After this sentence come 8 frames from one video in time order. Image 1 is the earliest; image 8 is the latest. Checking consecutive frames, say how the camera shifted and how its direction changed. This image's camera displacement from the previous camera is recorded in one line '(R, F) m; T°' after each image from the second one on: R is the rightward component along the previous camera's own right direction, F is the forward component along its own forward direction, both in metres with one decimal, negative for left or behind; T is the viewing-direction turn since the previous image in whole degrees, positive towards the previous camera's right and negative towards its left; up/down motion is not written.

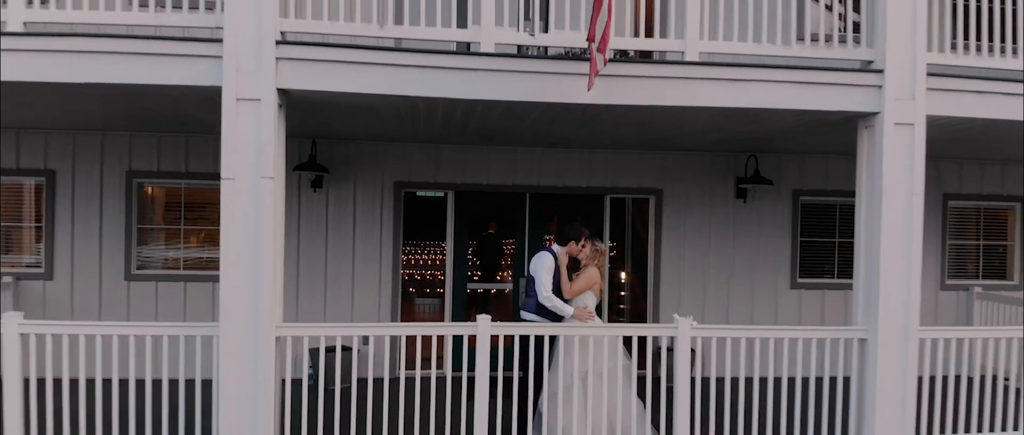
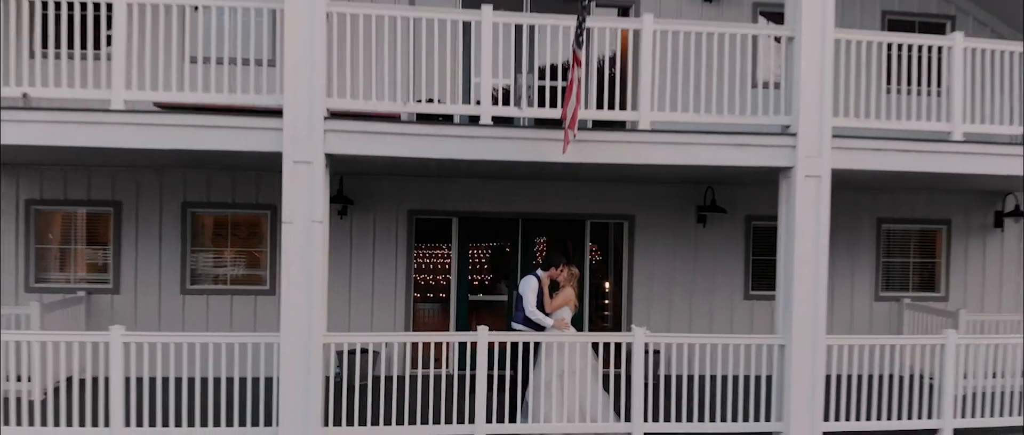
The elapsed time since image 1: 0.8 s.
(0.0, -1.1) m; 0°
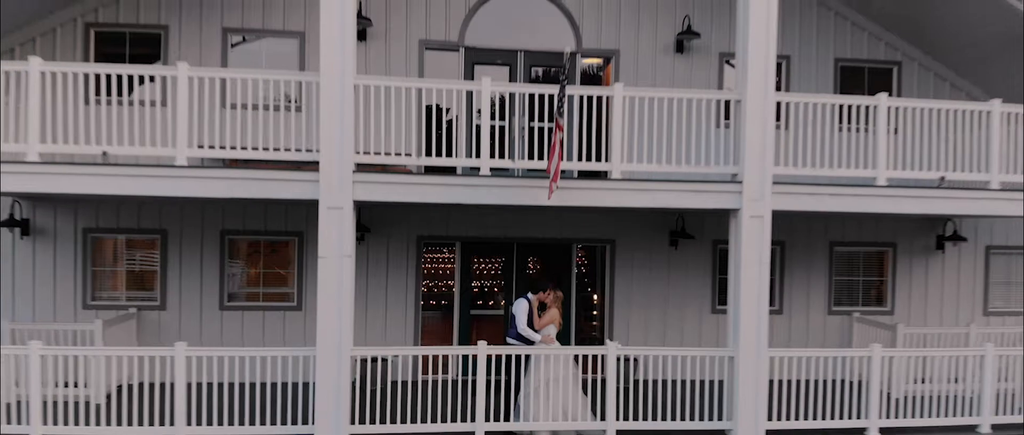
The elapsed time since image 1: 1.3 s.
(0.0, -1.1) m; 0°
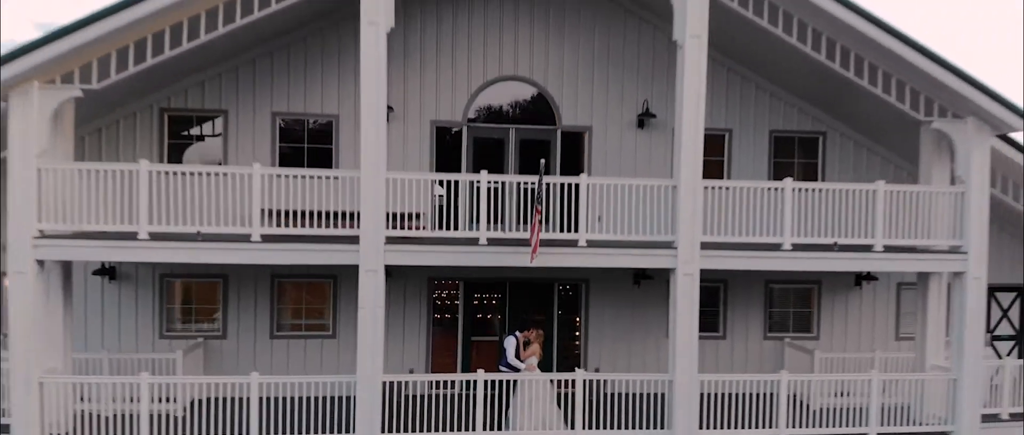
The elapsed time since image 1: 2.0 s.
(+0.1, -2.0) m; 0°
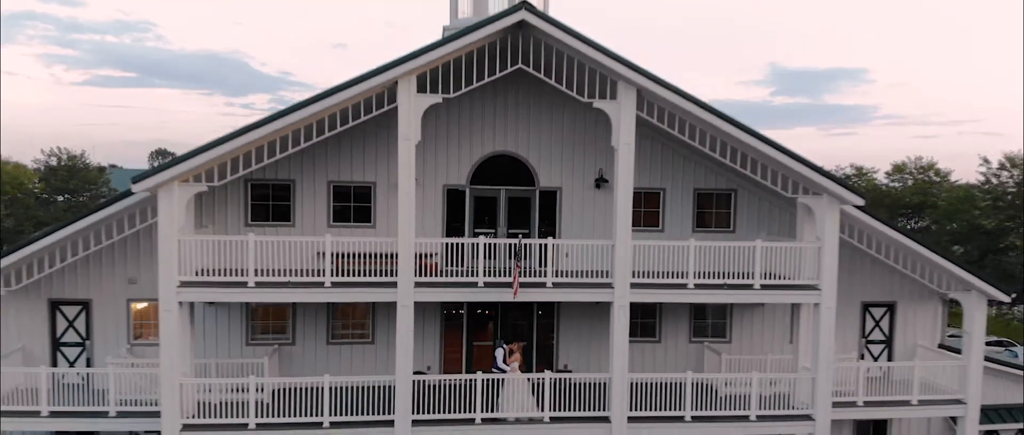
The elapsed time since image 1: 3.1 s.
(+0.2, -3.8) m; 0°
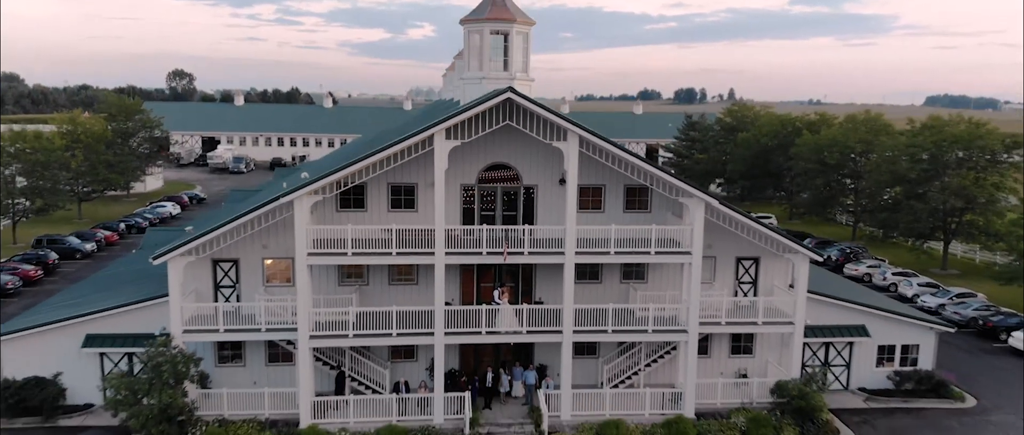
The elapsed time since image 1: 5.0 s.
(+0.4, -8.1) m; -1°
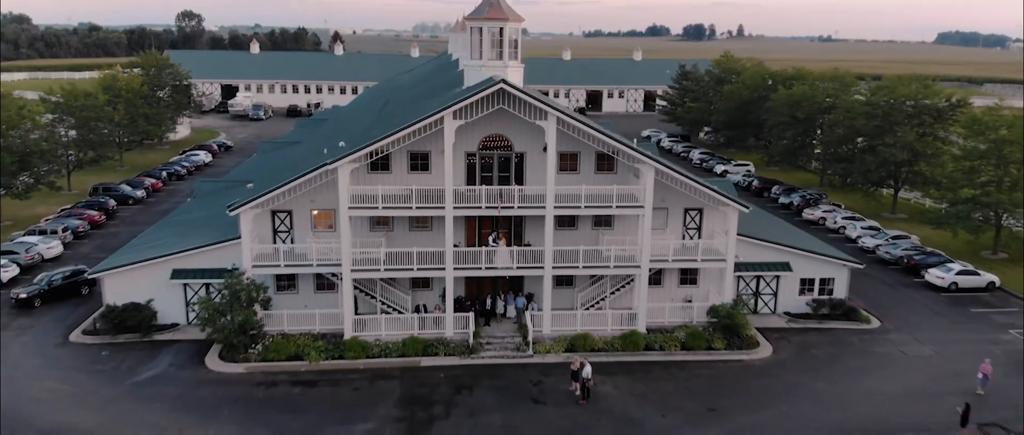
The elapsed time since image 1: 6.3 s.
(+0.4, -6.2) m; 0°
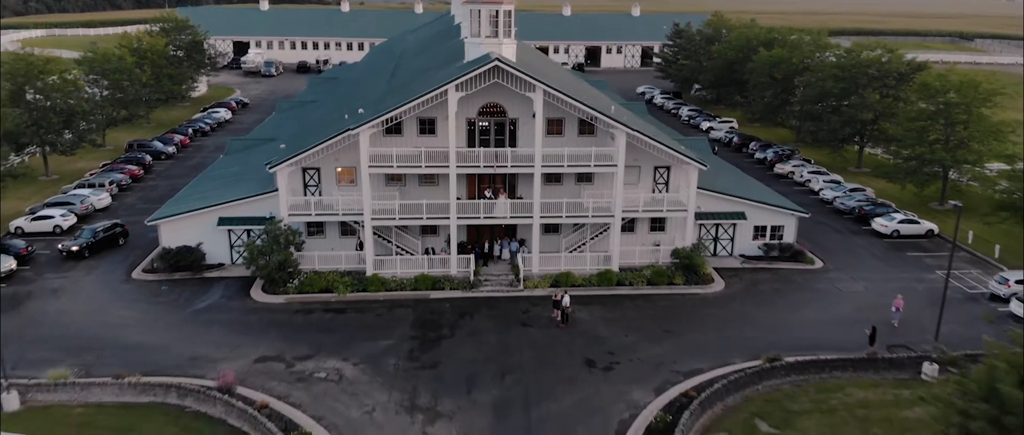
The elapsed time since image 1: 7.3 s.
(+0.3, -5.2) m; 0°
